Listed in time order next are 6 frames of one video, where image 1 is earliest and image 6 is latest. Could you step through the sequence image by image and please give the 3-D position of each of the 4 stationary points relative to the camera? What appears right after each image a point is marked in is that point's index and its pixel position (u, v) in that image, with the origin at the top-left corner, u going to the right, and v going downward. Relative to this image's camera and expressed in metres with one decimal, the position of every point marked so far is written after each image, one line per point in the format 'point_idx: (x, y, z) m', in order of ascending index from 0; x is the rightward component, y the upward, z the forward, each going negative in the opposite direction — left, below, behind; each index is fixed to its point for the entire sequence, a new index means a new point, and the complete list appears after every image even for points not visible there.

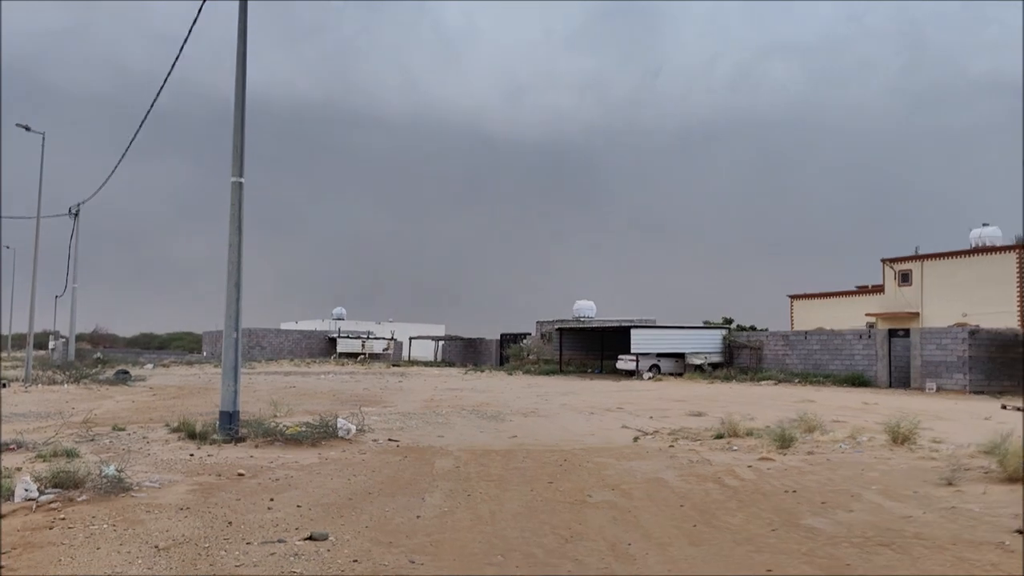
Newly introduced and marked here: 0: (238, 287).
0: (-4.1, 0.0, +11.2) m
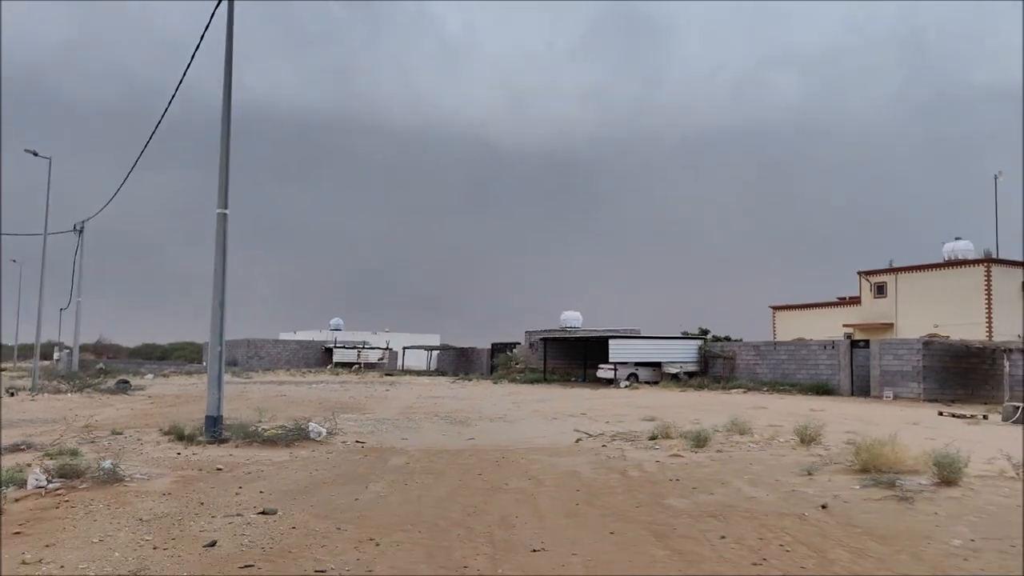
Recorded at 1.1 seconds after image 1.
0: (-5.0, -0.3, +12.8) m
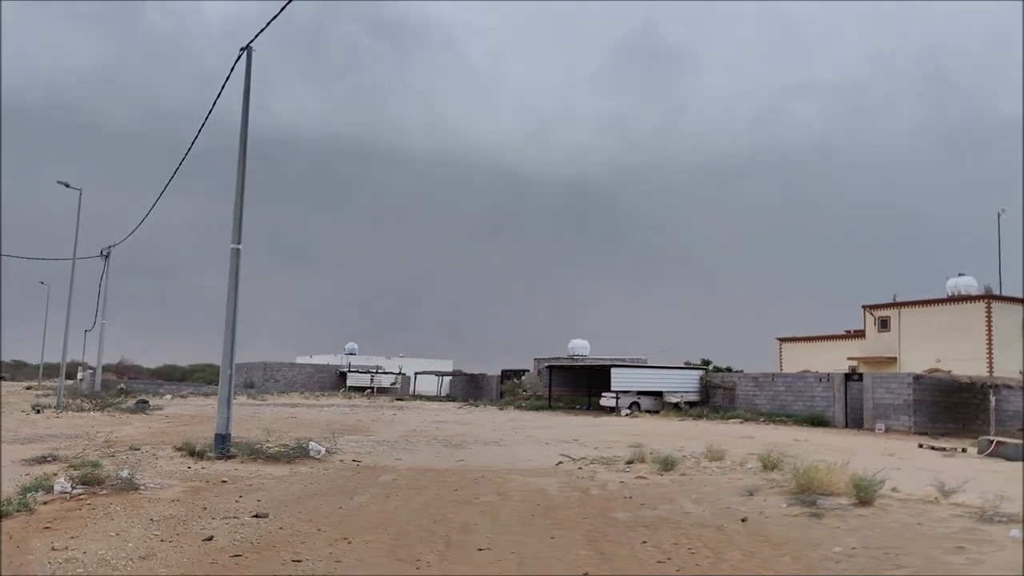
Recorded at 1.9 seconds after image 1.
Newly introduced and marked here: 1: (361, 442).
0: (-5.3, -0.9, +14.1) m
1: (-3.9, -4.0, +19.2) m
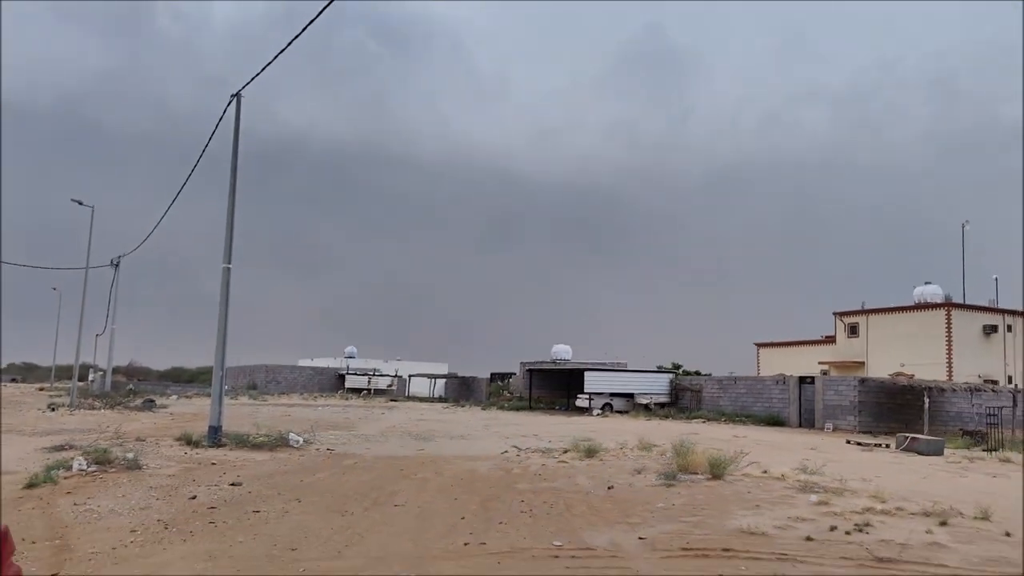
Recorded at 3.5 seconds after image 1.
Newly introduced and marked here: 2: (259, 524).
0: (-6.5, -1.2, +16.5) m
1: (-5.1, -4.3, +21.6) m
2: (-2.9, -2.7, +8.5) m
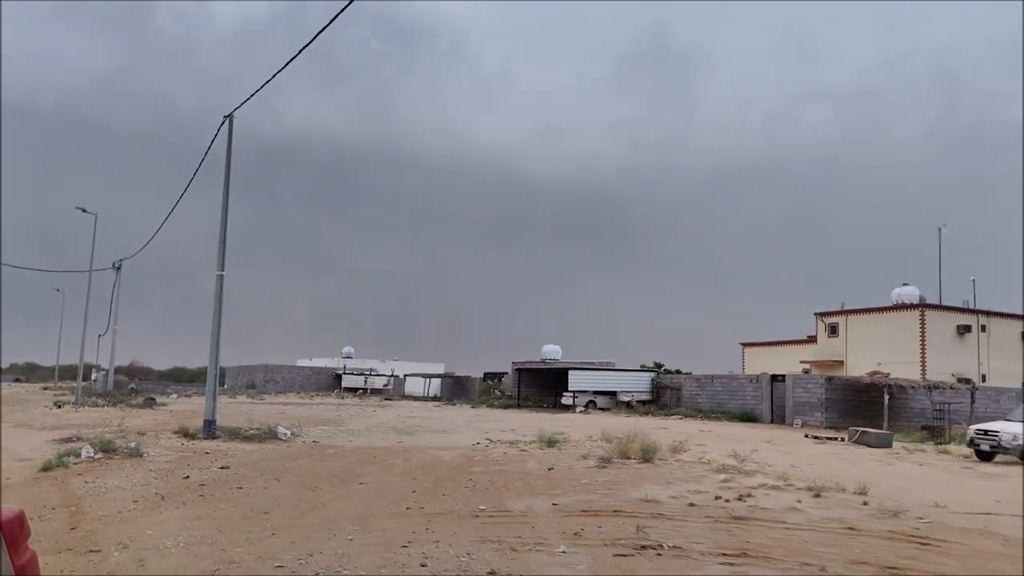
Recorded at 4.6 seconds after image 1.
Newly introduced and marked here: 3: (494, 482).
0: (-7.2, -1.3, +18.1) m
1: (-5.8, -4.4, +23.2) m
2: (-3.7, -2.8, +10.1) m
3: (-0.3, -2.9, +11.1) m
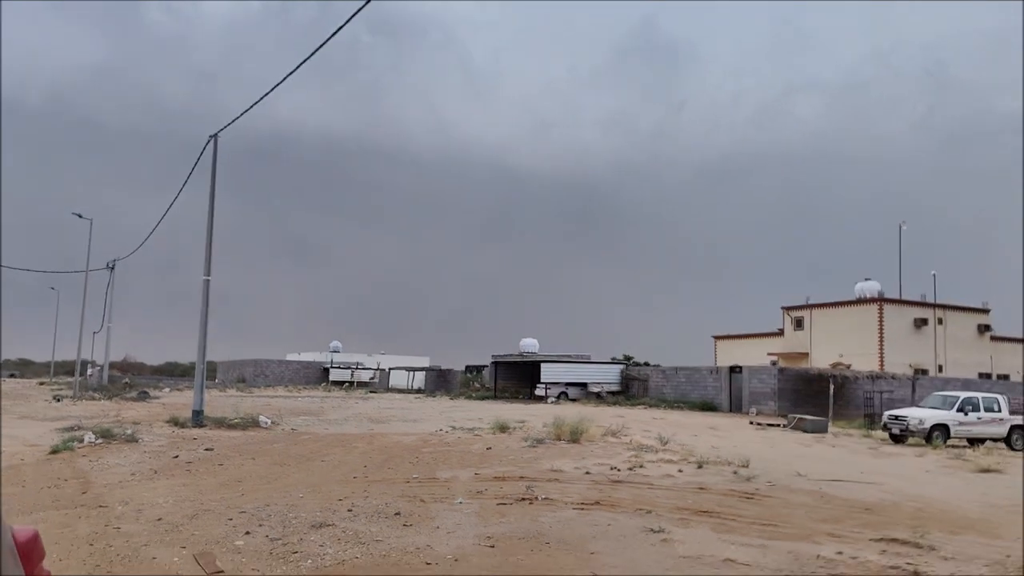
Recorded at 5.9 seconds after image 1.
0: (-8.4, -1.4, +20.0) m
1: (-7.0, -4.5, +25.2) m
2: (-4.8, -3.0, +12.1) m
3: (-1.3, -3.0, +13.1) m
